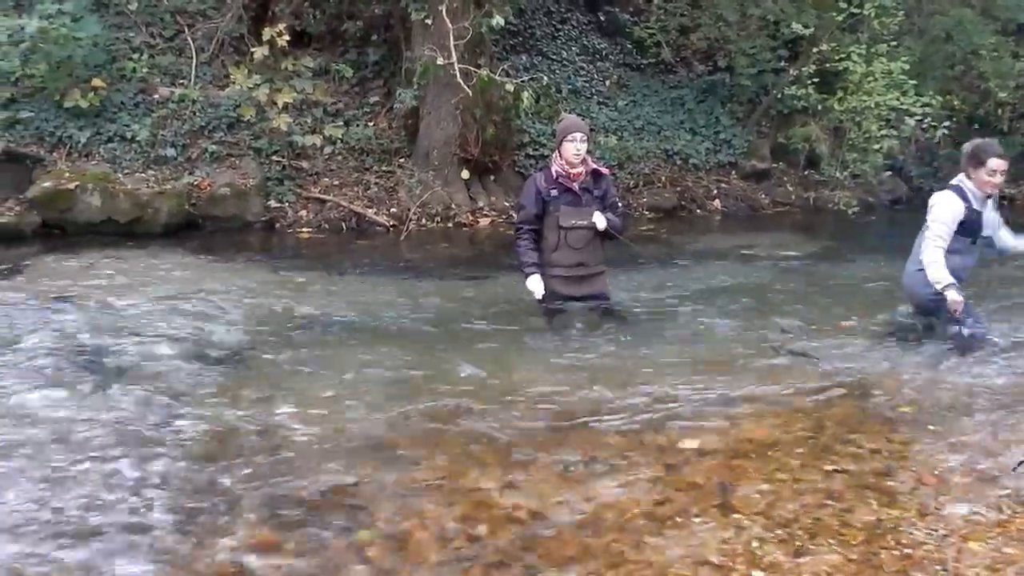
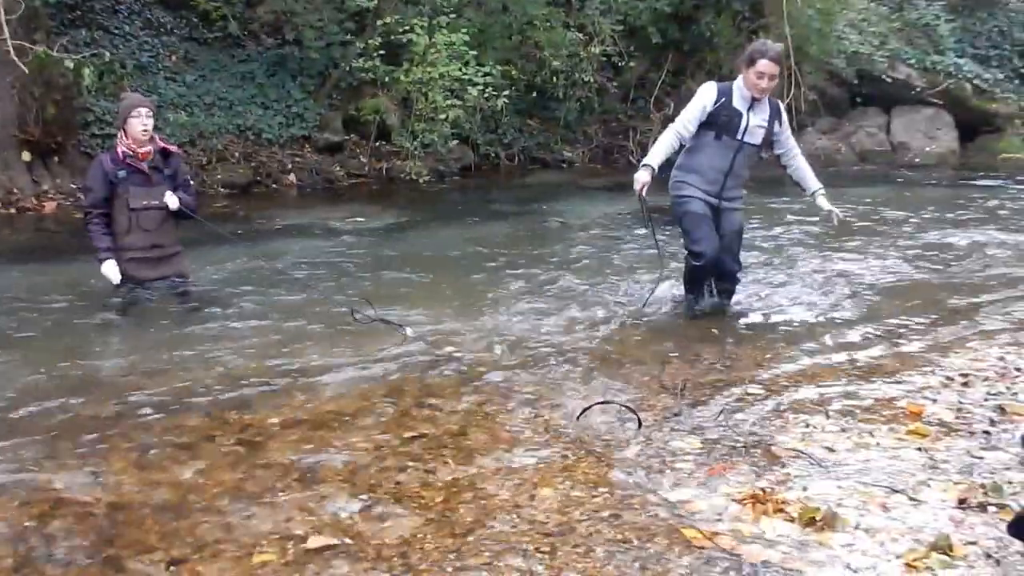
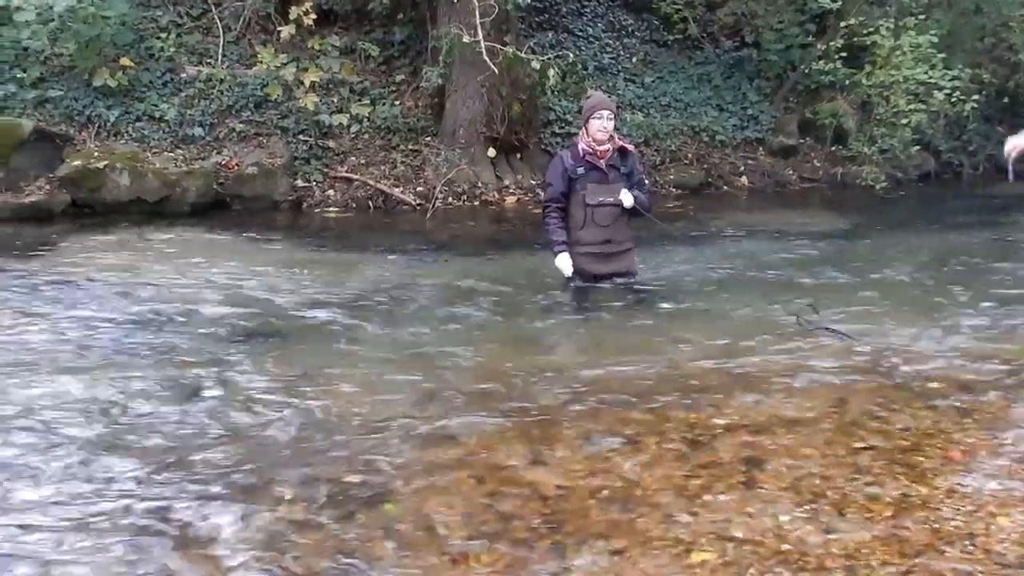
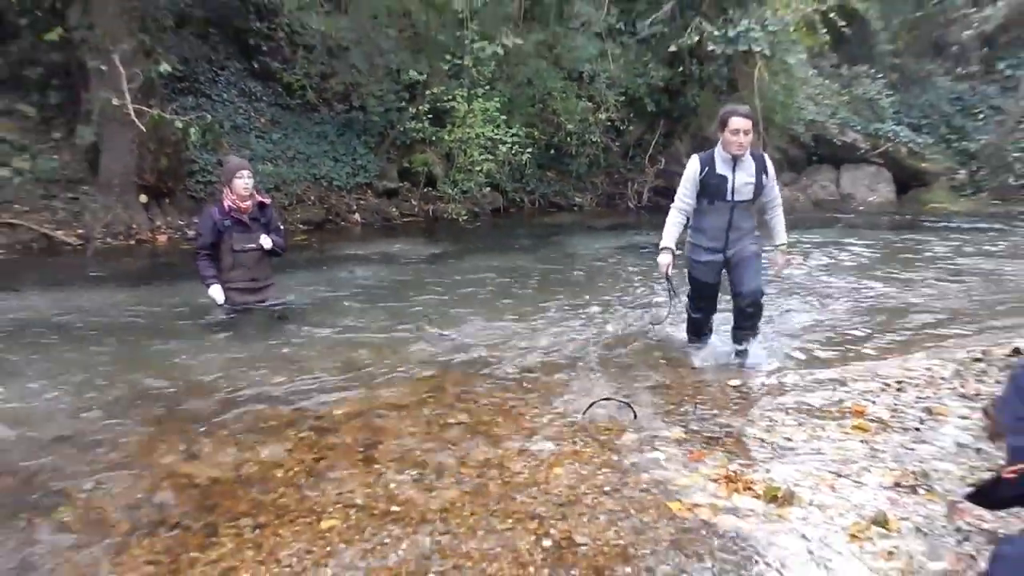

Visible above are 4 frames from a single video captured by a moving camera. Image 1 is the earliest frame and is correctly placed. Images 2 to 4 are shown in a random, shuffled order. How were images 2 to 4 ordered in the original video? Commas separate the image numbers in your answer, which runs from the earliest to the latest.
3, 2, 4
